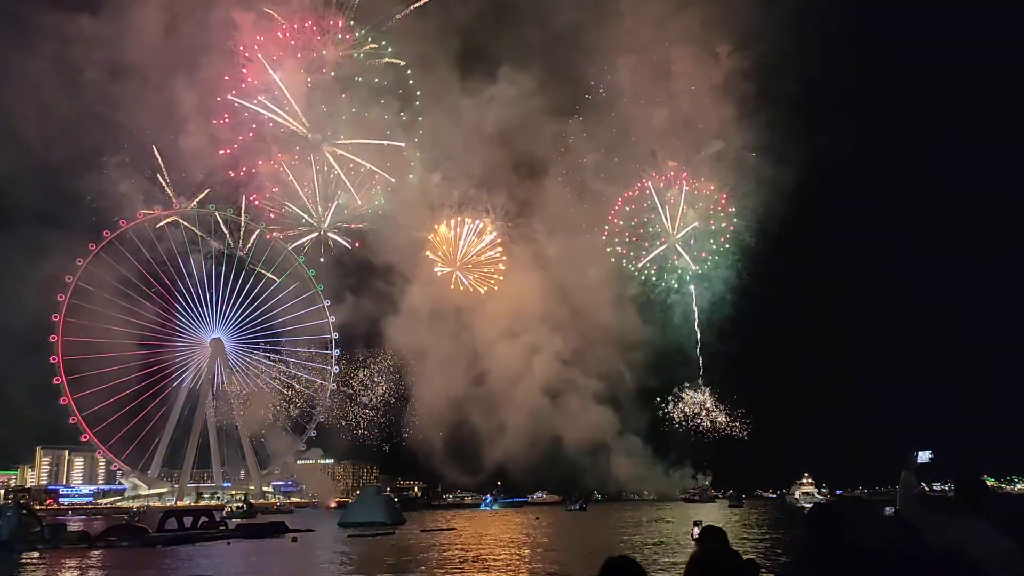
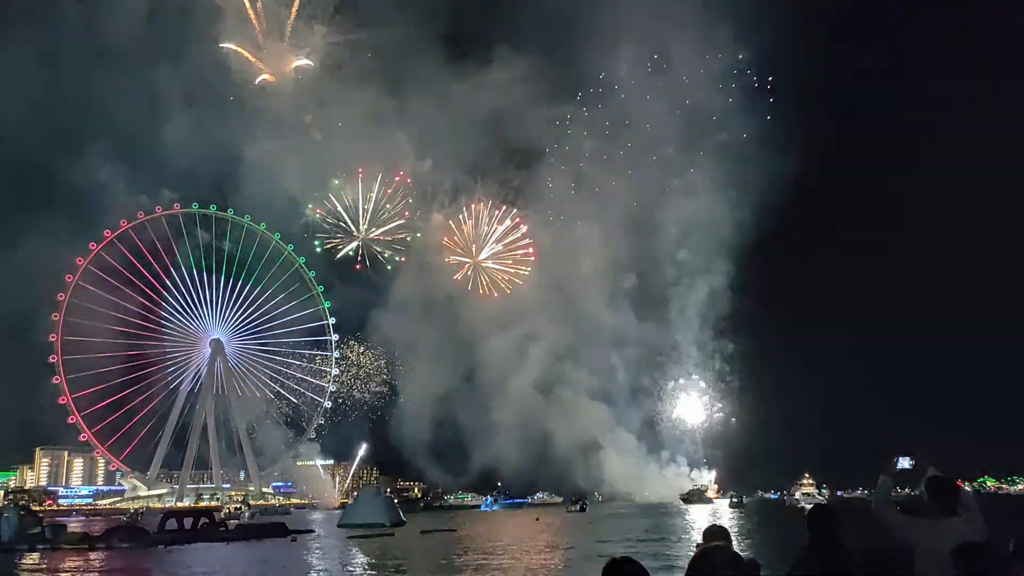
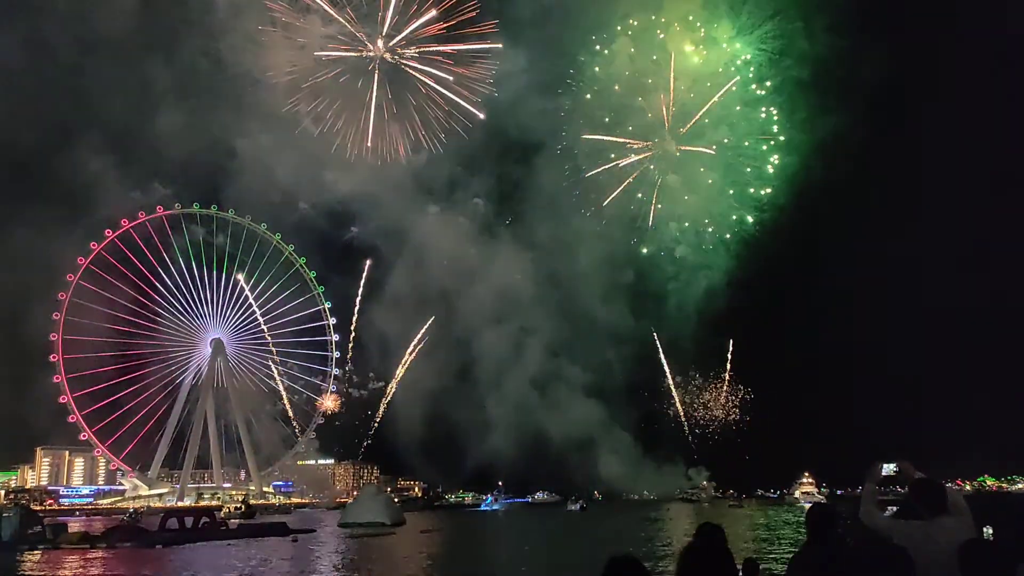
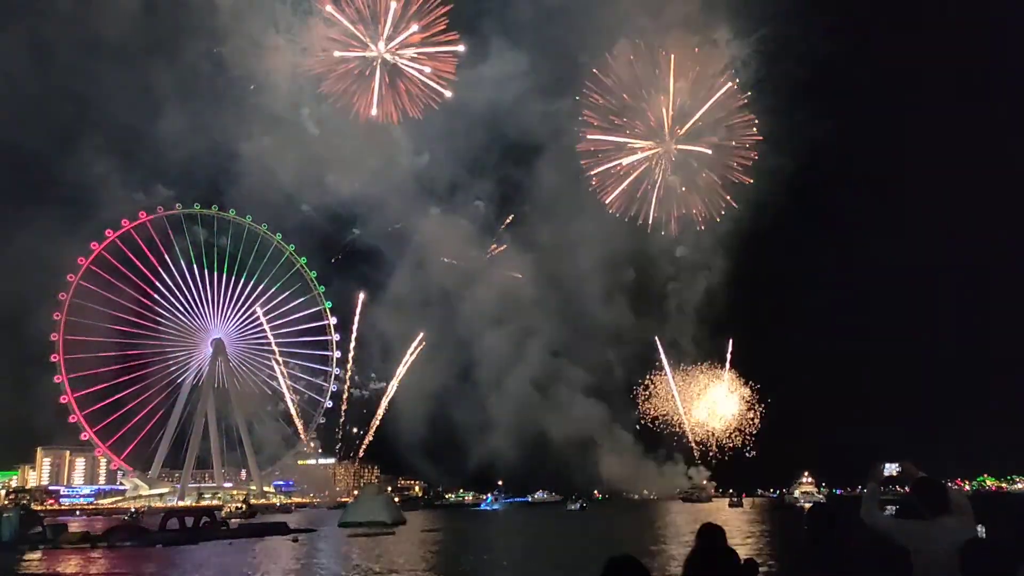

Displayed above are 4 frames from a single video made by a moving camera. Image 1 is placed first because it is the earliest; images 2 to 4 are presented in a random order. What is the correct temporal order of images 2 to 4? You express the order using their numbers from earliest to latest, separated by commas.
2, 4, 3
